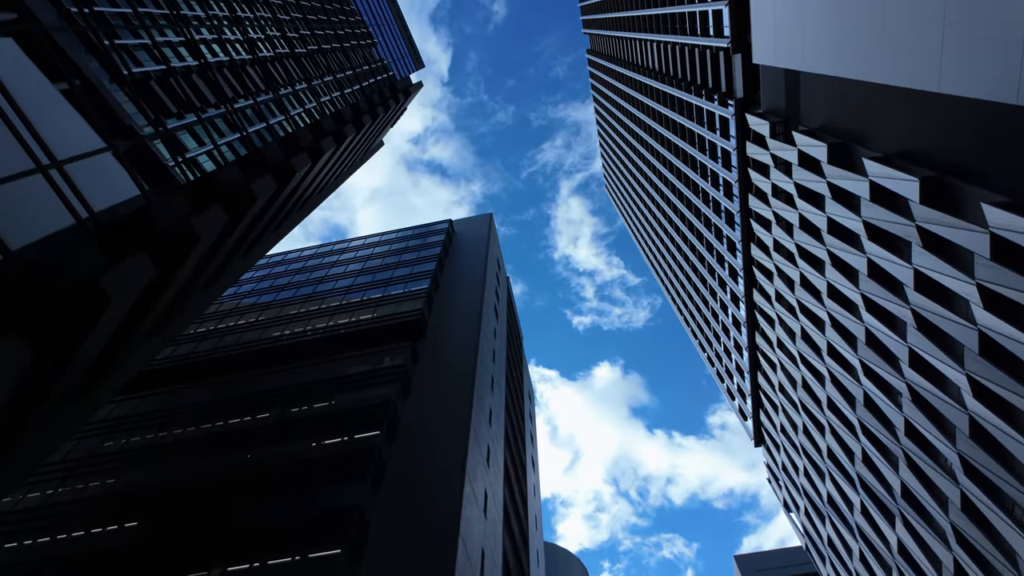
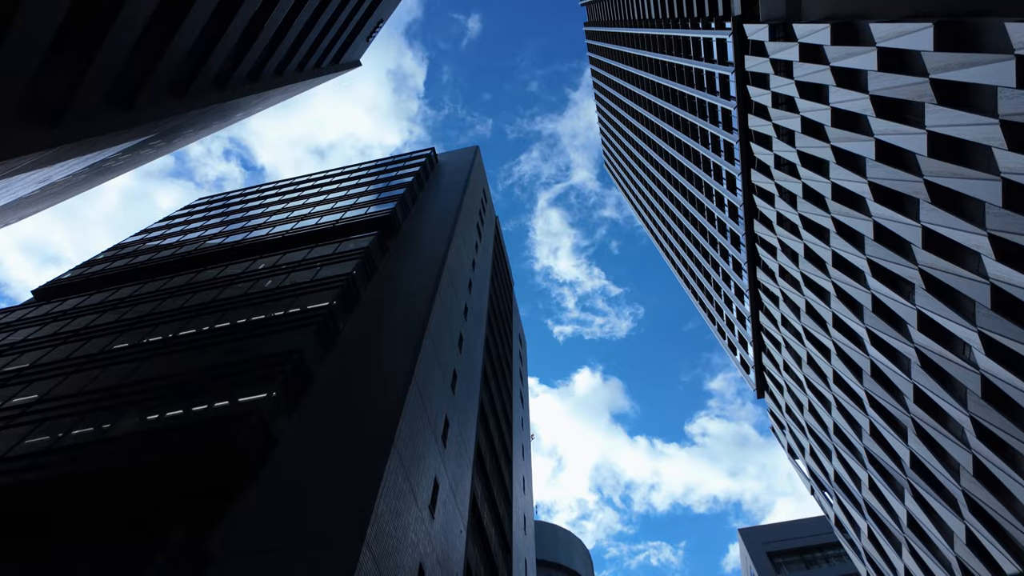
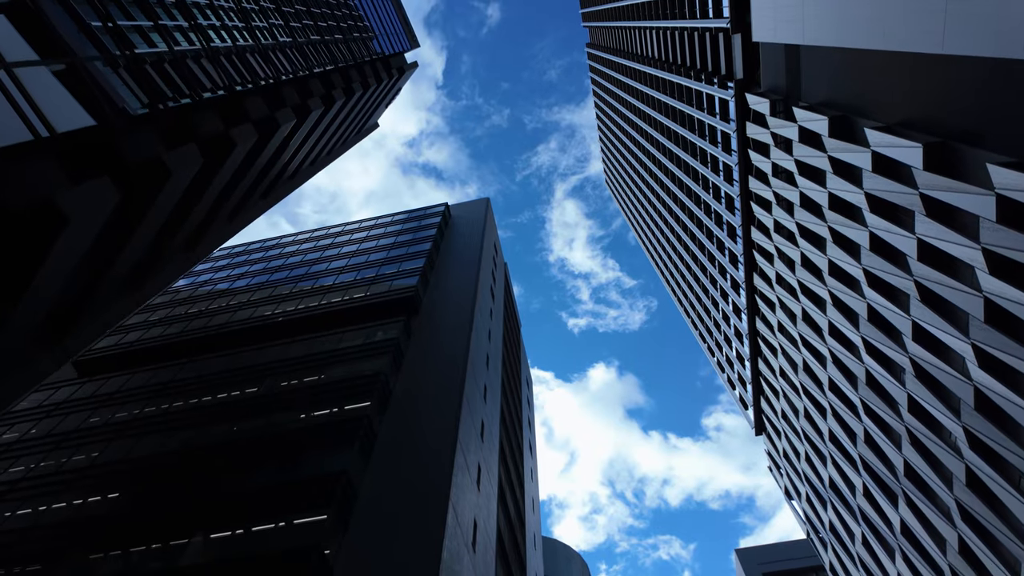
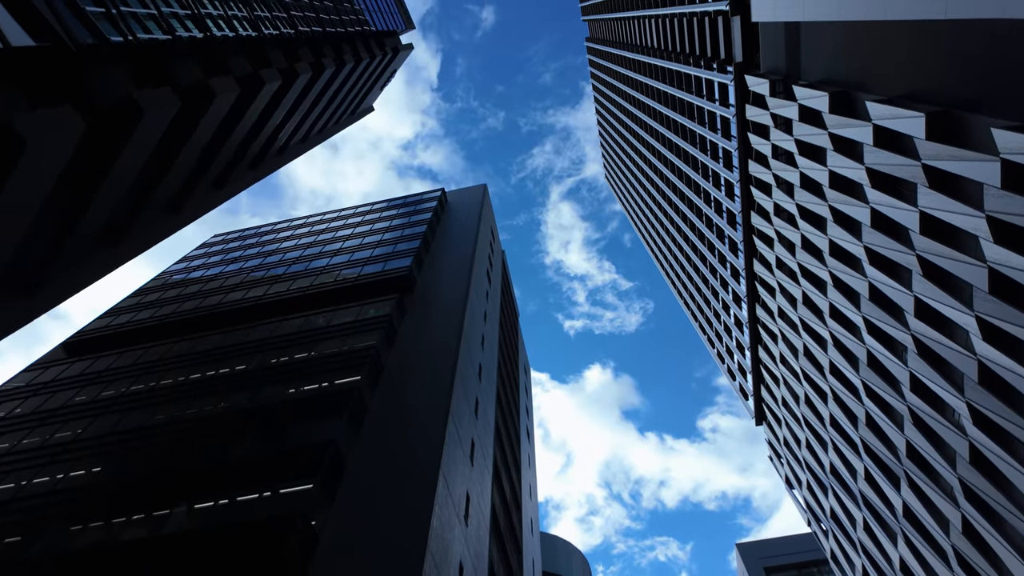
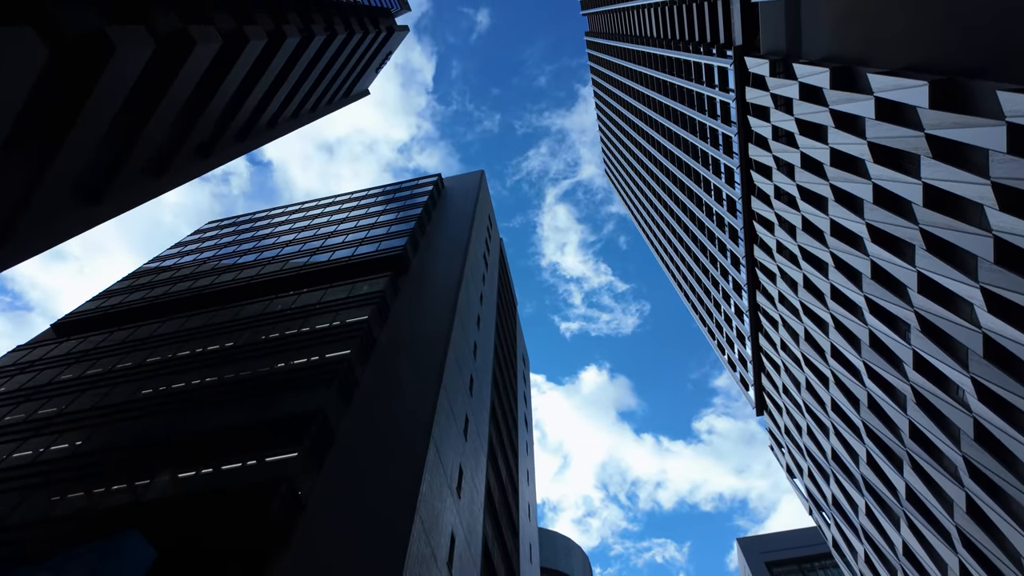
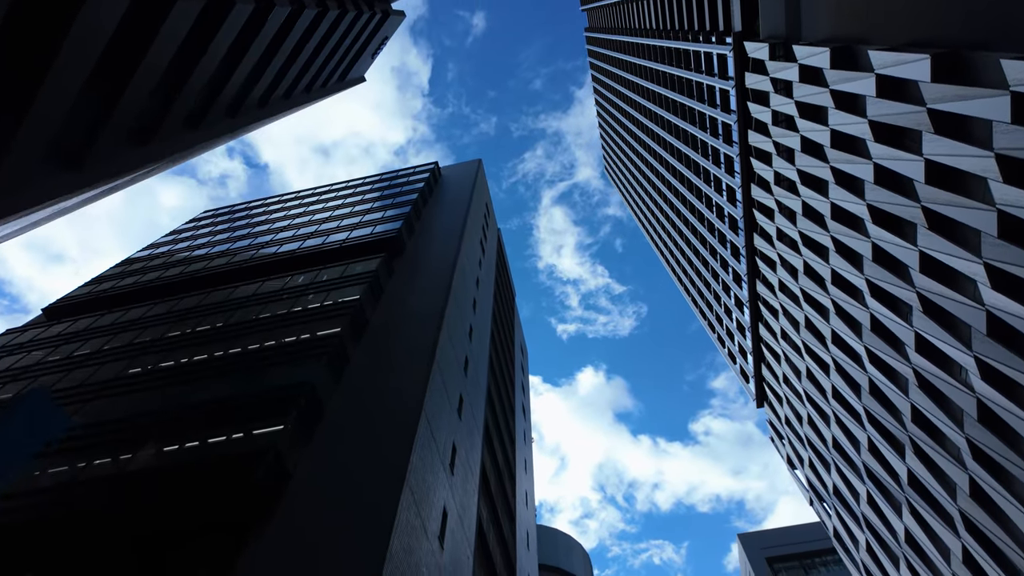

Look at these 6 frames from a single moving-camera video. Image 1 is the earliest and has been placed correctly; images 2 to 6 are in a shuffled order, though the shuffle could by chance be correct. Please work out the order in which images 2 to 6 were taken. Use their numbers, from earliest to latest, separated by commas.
3, 4, 5, 6, 2
